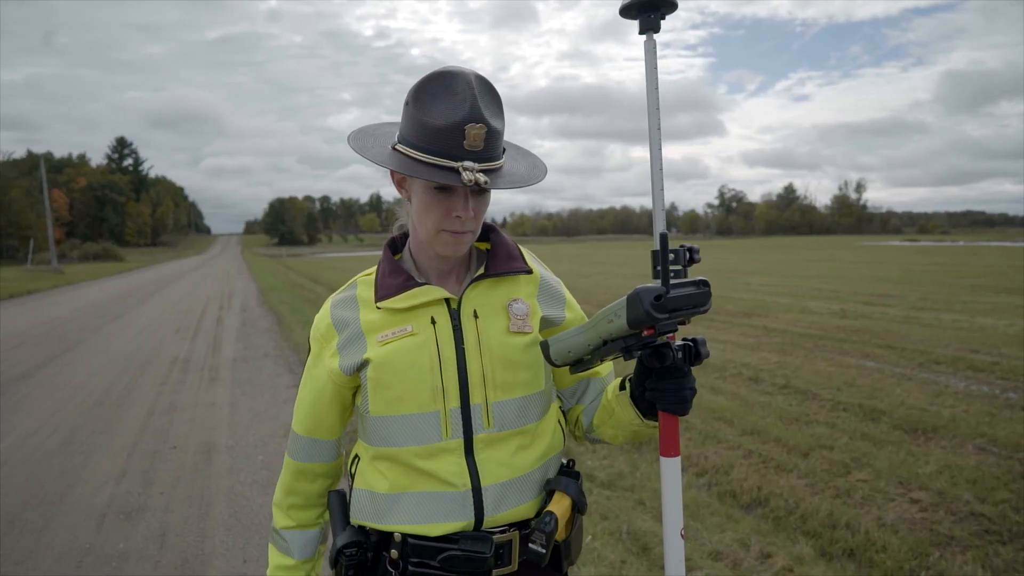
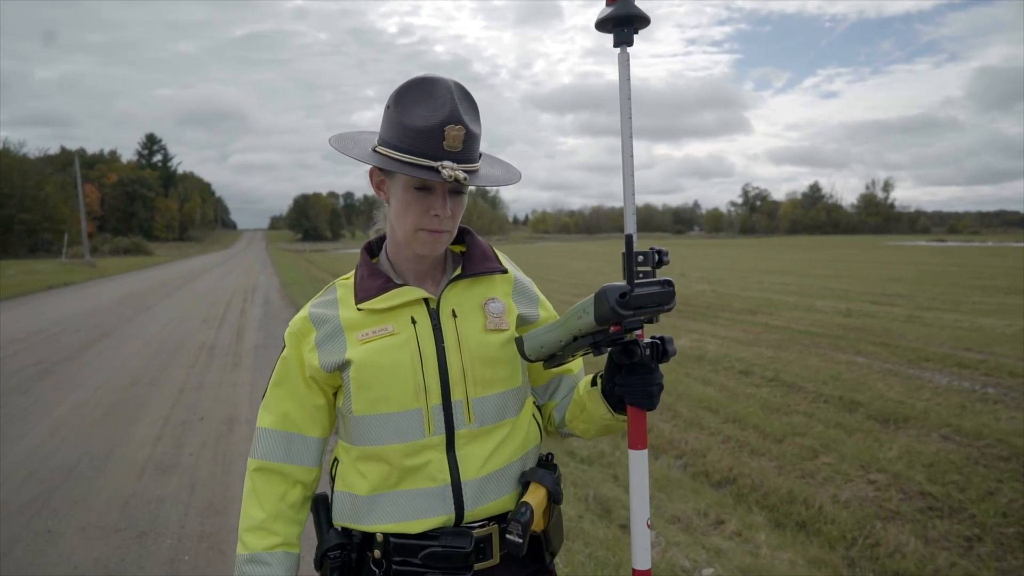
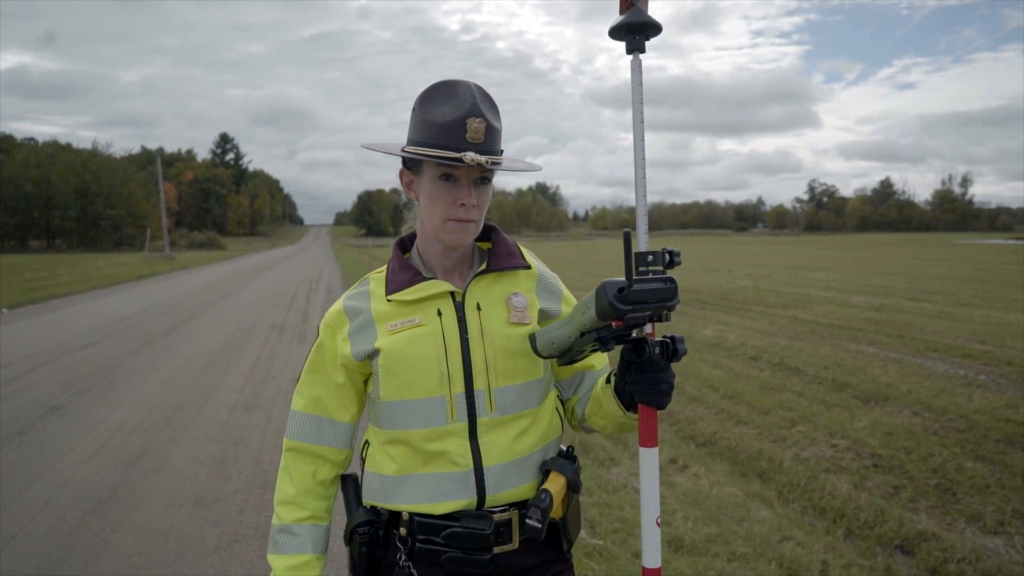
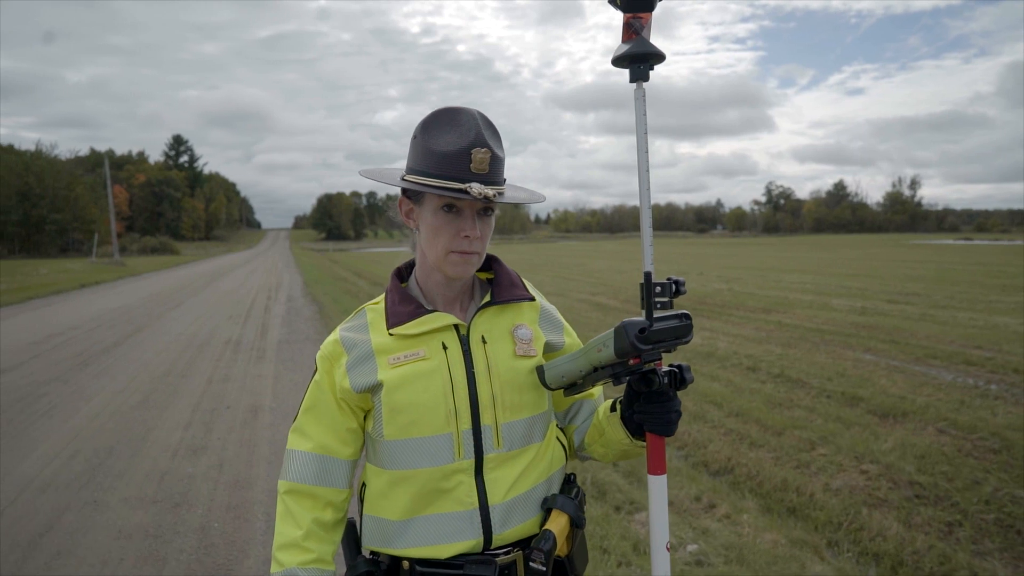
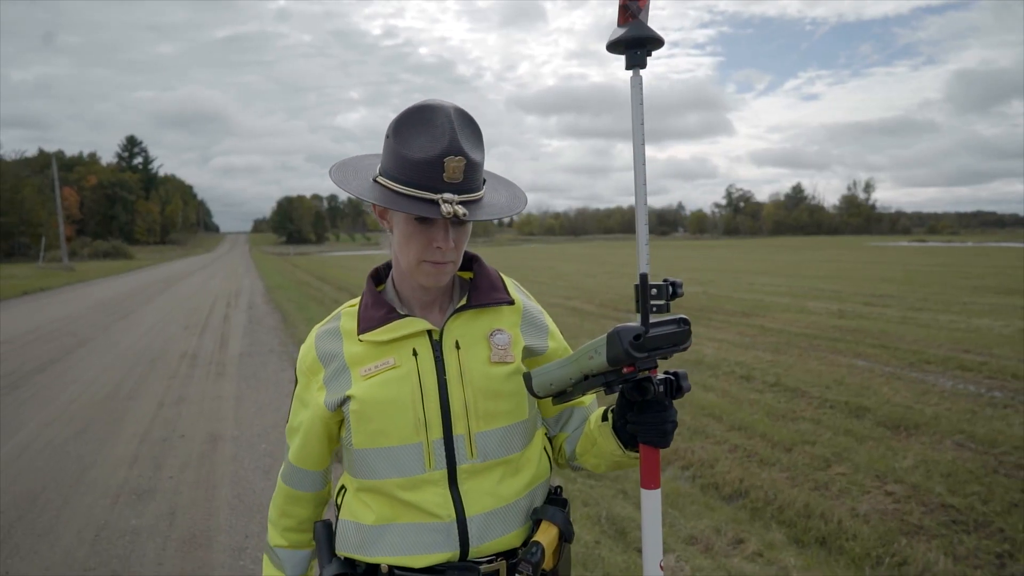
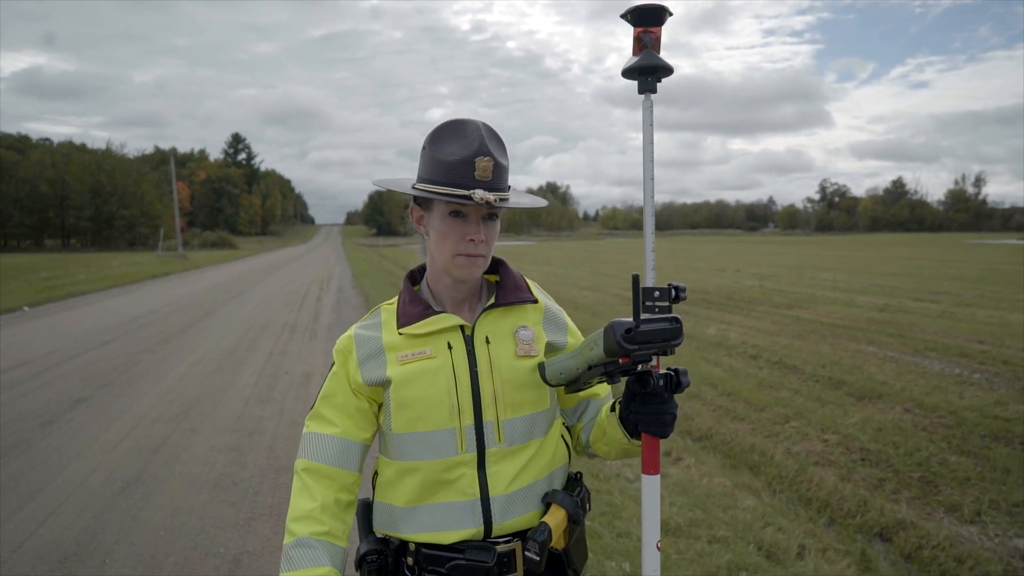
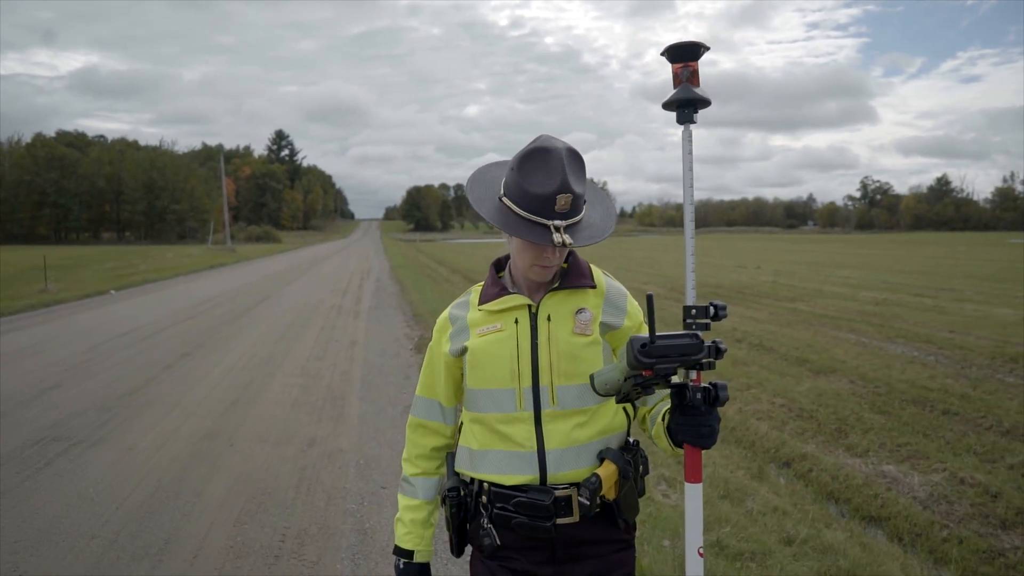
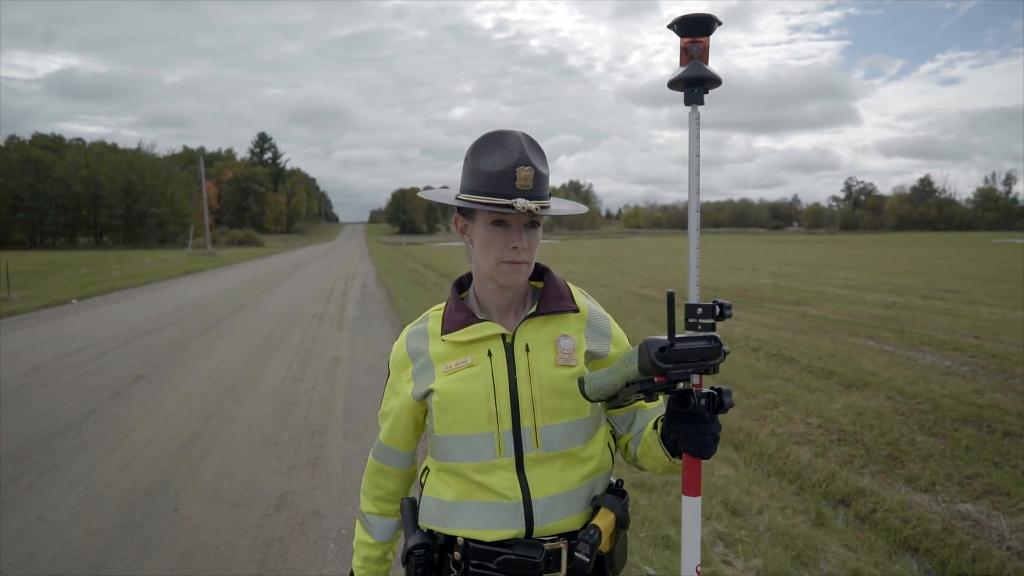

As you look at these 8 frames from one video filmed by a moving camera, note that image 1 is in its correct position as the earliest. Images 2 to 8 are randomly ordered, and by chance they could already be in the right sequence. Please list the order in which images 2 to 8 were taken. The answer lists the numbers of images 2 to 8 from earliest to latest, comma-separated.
5, 2, 4, 3, 6, 8, 7
